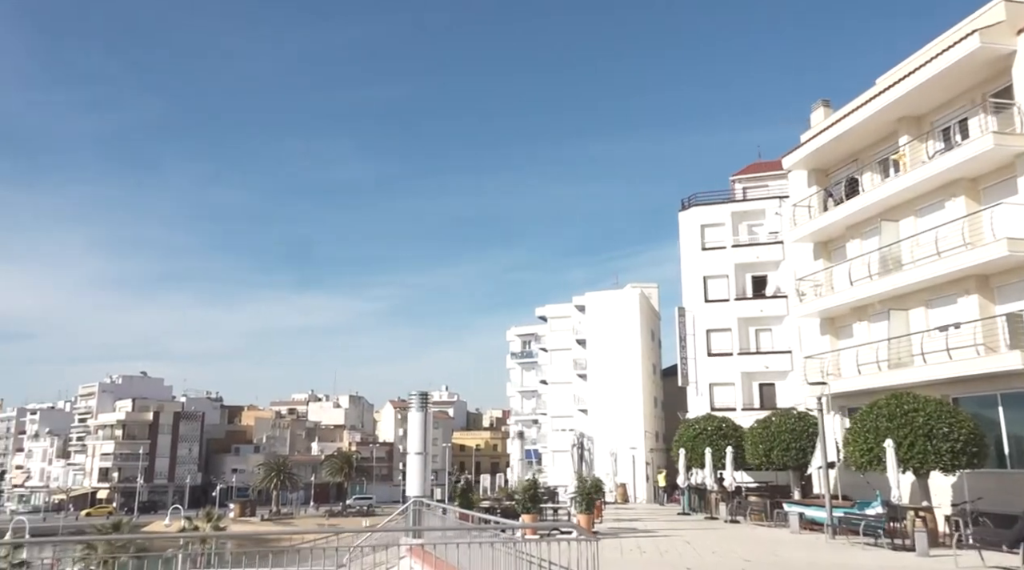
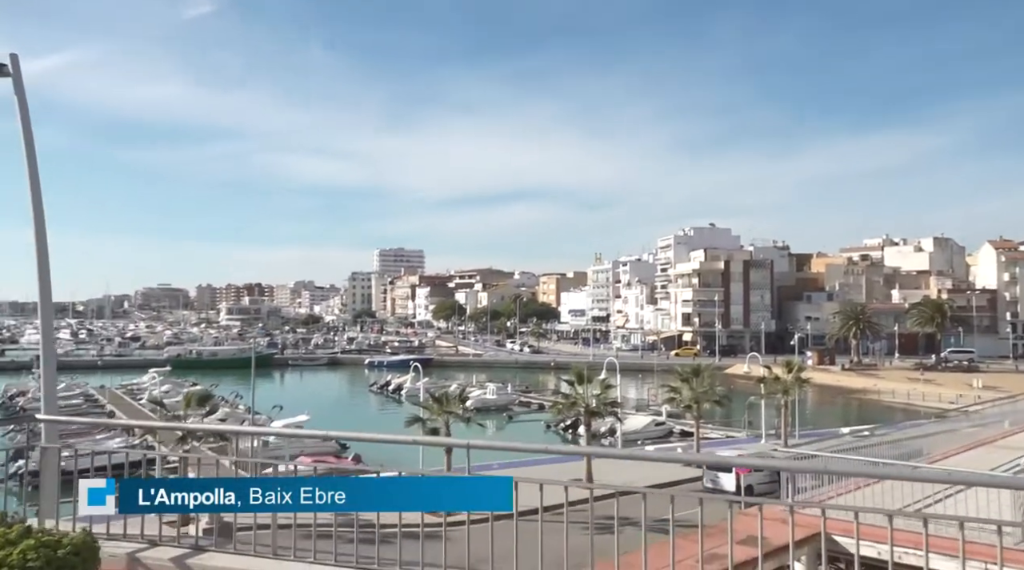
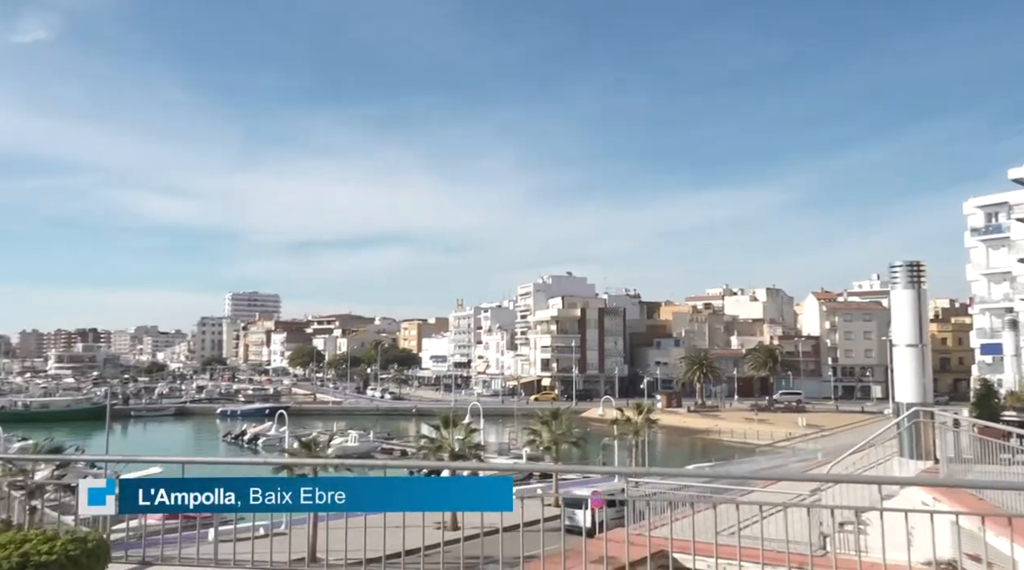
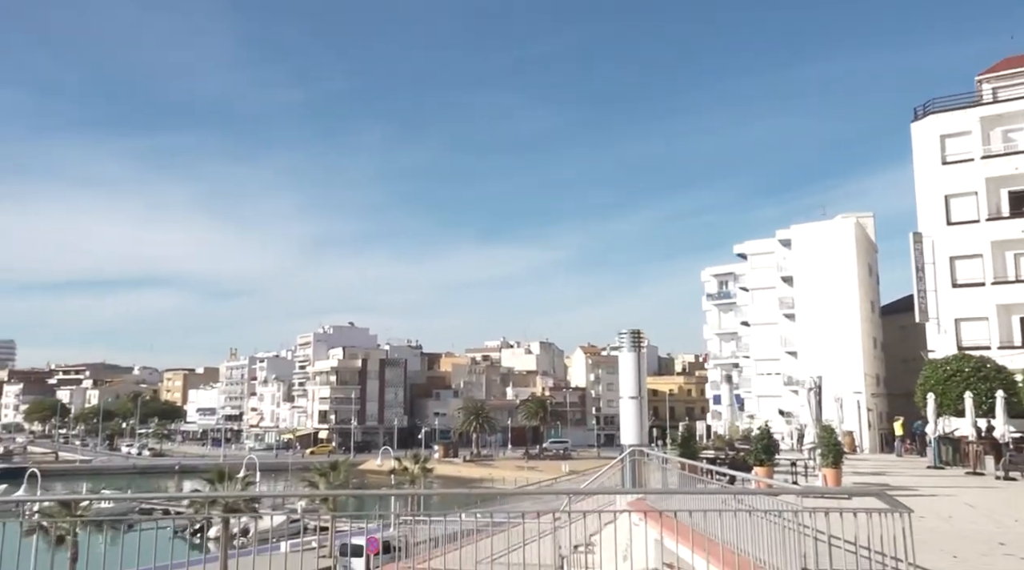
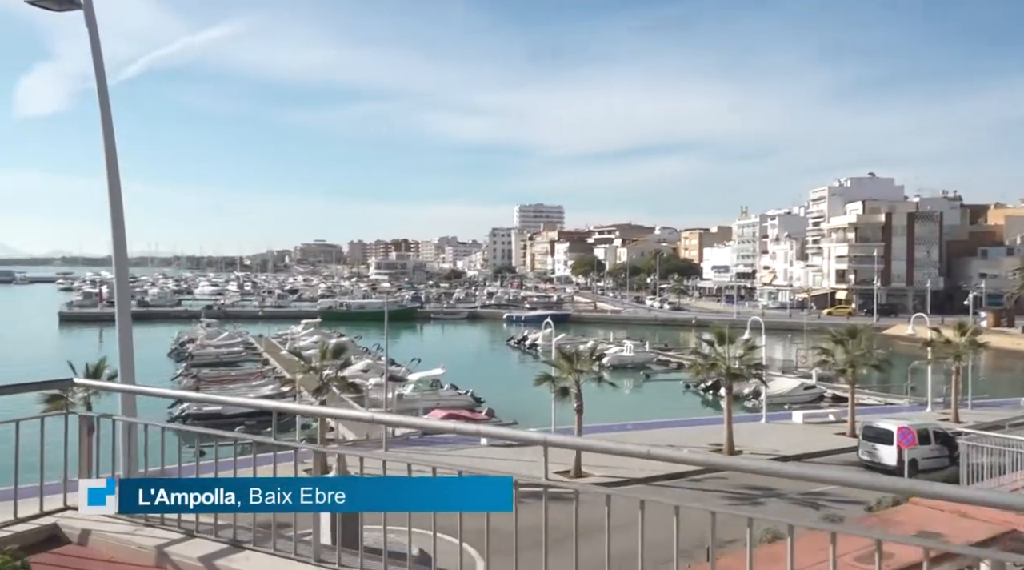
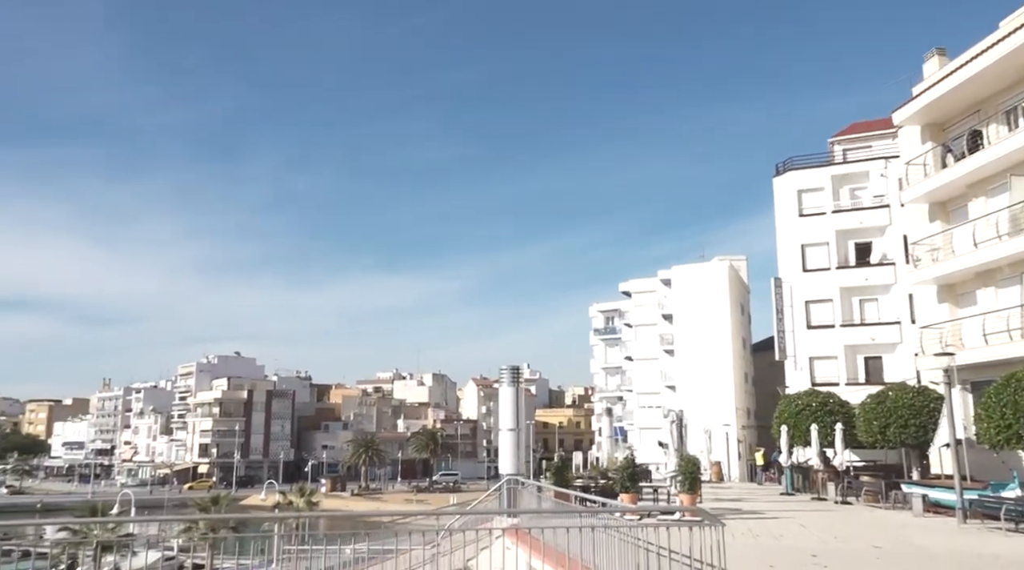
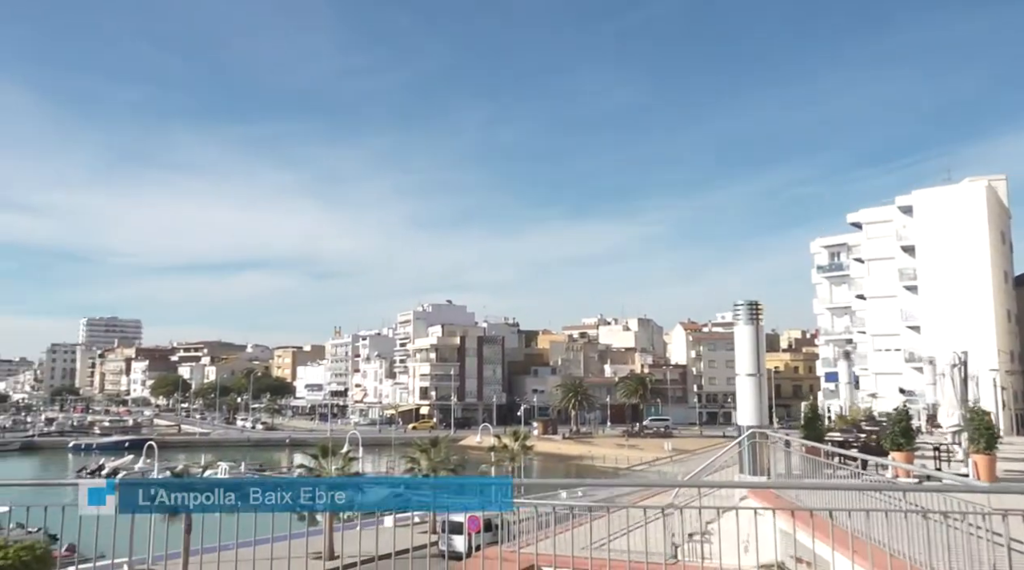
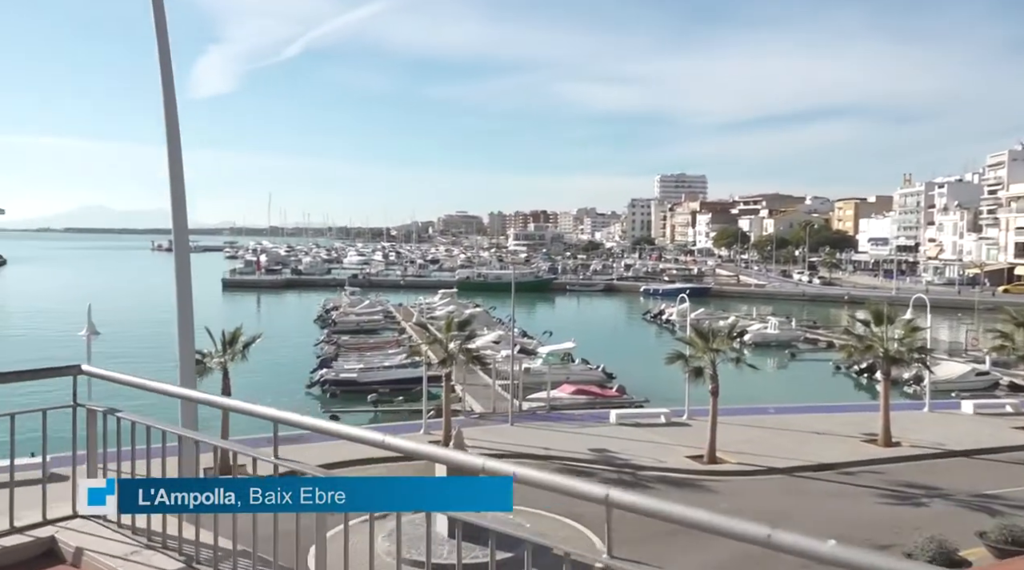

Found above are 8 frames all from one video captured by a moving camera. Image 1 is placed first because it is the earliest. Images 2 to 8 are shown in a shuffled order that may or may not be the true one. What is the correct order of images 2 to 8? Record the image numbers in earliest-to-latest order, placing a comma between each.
6, 4, 7, 3, 2, 5, 8
